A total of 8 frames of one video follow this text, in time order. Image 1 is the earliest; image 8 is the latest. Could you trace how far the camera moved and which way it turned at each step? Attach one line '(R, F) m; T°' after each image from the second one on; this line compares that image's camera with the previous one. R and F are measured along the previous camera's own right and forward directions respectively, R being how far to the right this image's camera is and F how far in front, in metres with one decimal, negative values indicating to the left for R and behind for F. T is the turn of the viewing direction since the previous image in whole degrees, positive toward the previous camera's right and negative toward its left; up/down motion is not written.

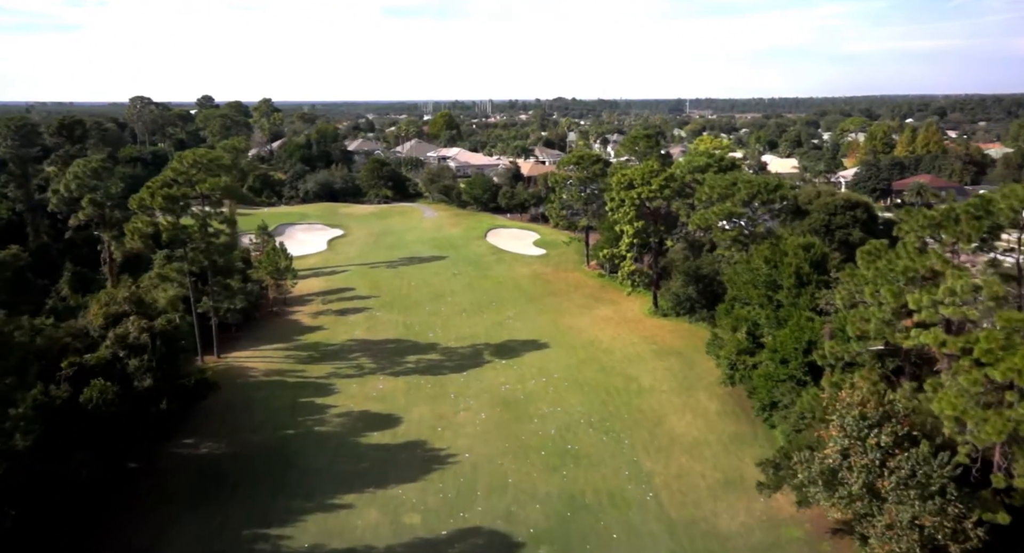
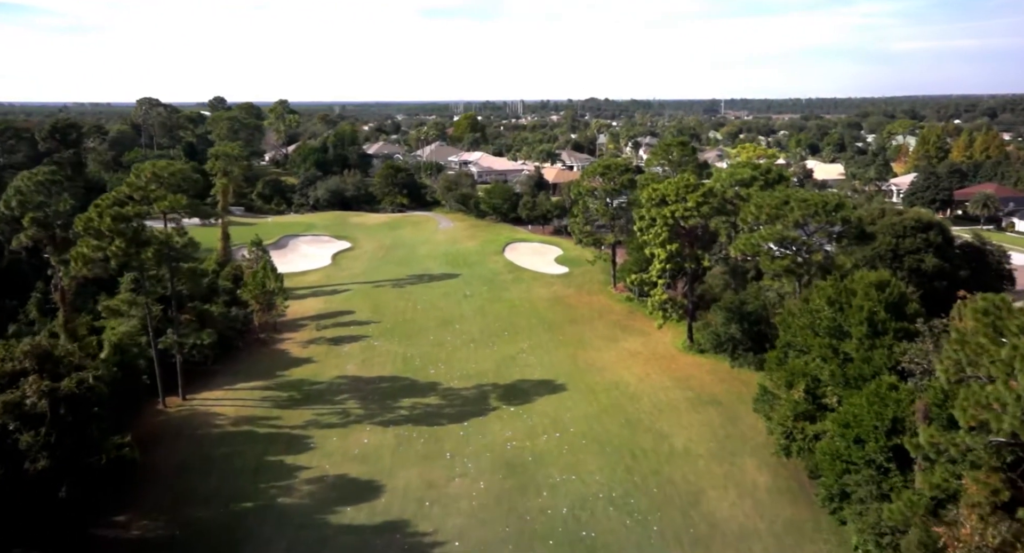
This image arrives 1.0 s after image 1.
(+0.8, +4.7) m; -2°
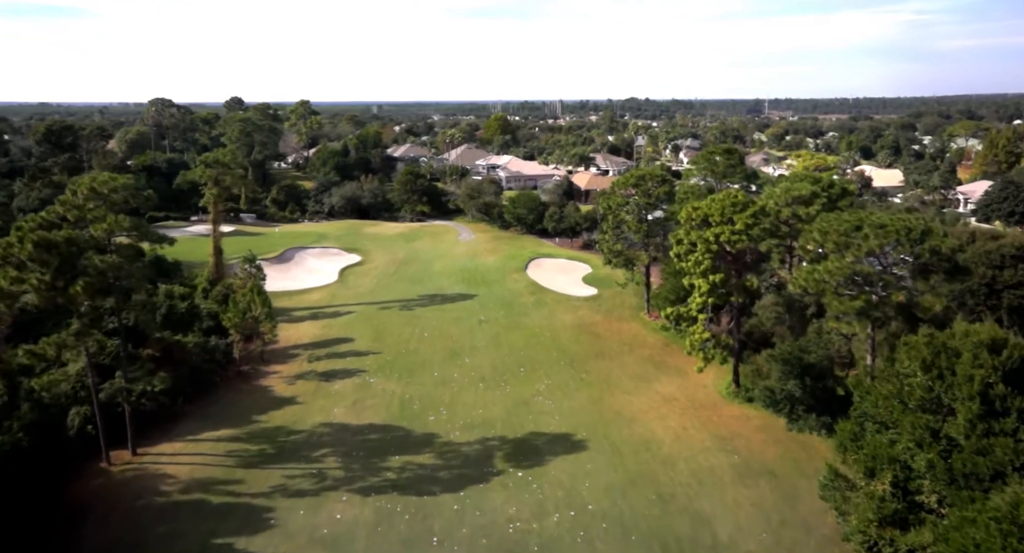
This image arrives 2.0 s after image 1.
(+0.9, +4.8) m; -3°
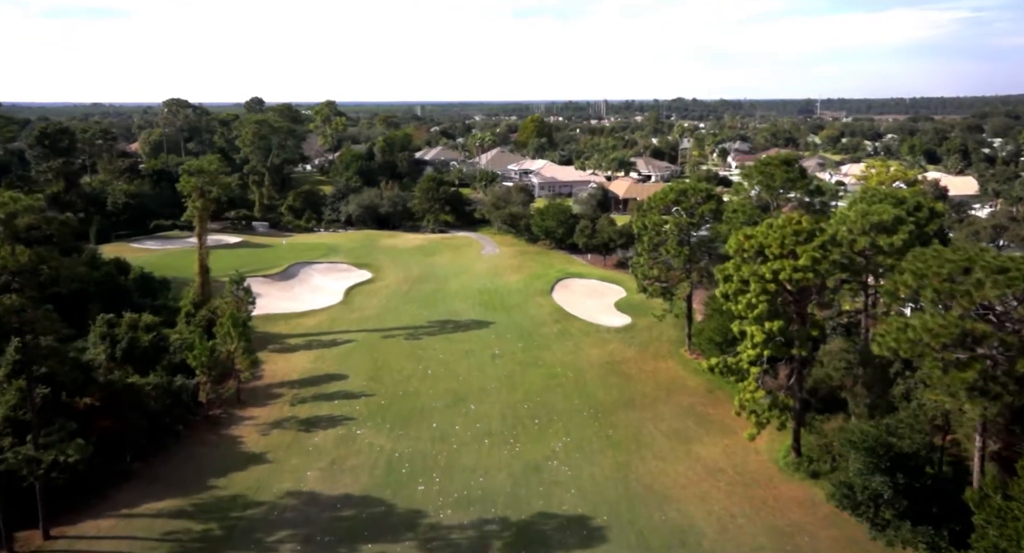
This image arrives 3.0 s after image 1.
(+1.1, +5.0) m; -3°
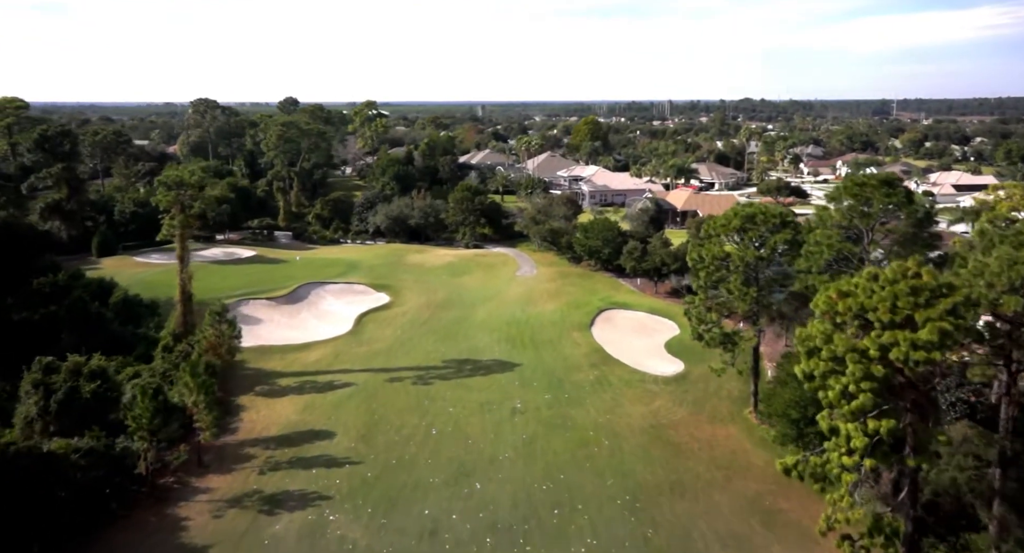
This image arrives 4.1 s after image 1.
(+1.3, +5.8) m; -5°
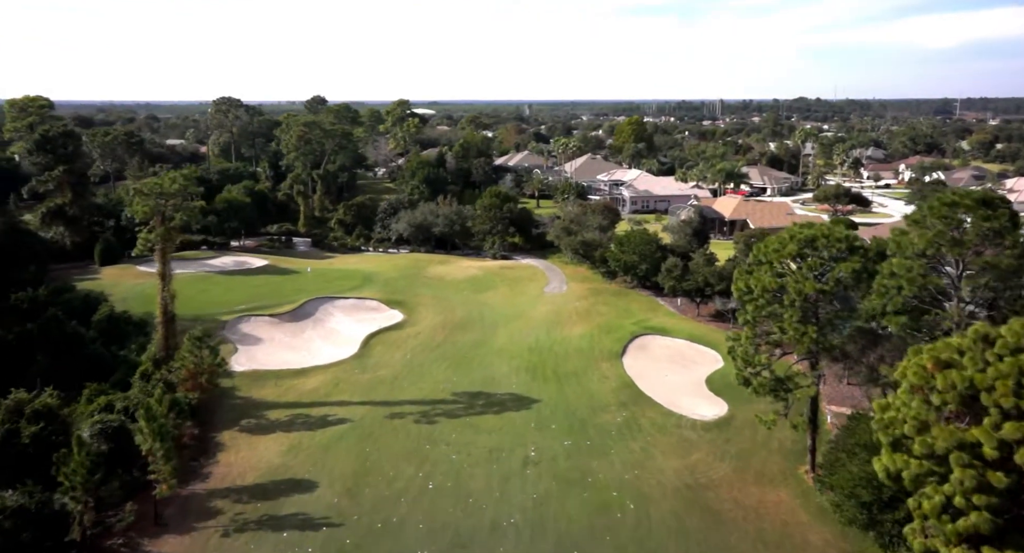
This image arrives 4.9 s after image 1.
(+1.0, +3.8) m; -4°
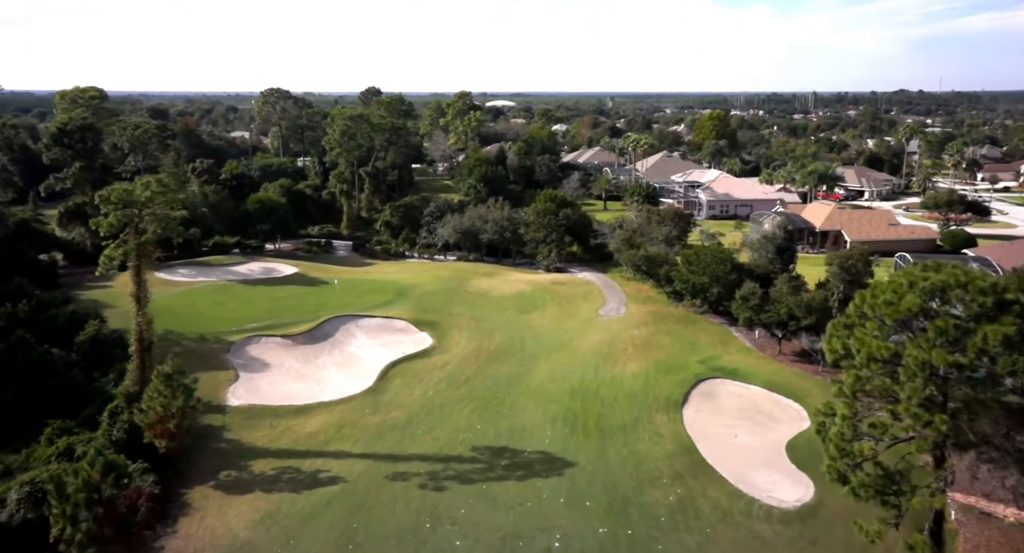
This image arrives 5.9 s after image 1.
(+1.4, +5.2) m; -6°
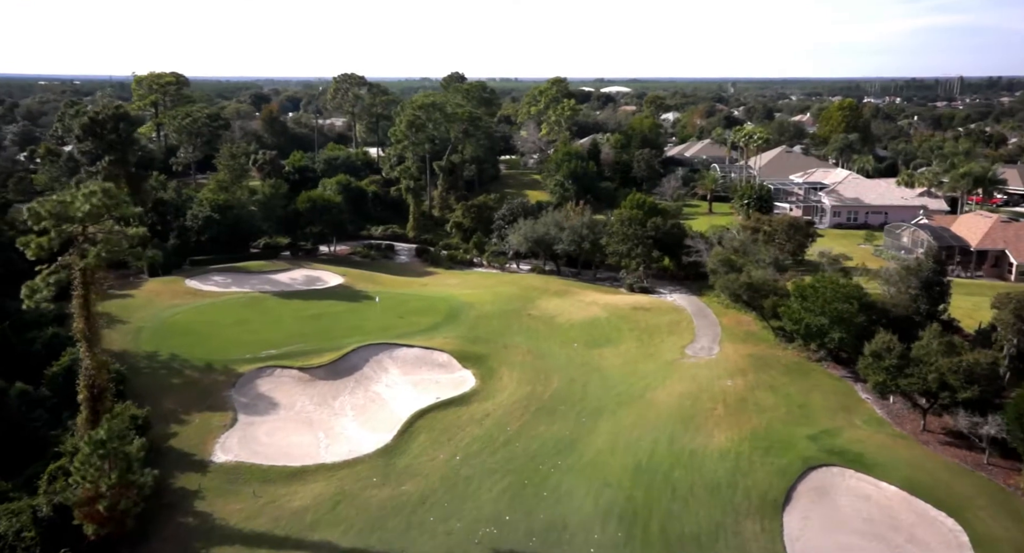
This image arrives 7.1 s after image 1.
(+1.6, +6.2) m; -9°
